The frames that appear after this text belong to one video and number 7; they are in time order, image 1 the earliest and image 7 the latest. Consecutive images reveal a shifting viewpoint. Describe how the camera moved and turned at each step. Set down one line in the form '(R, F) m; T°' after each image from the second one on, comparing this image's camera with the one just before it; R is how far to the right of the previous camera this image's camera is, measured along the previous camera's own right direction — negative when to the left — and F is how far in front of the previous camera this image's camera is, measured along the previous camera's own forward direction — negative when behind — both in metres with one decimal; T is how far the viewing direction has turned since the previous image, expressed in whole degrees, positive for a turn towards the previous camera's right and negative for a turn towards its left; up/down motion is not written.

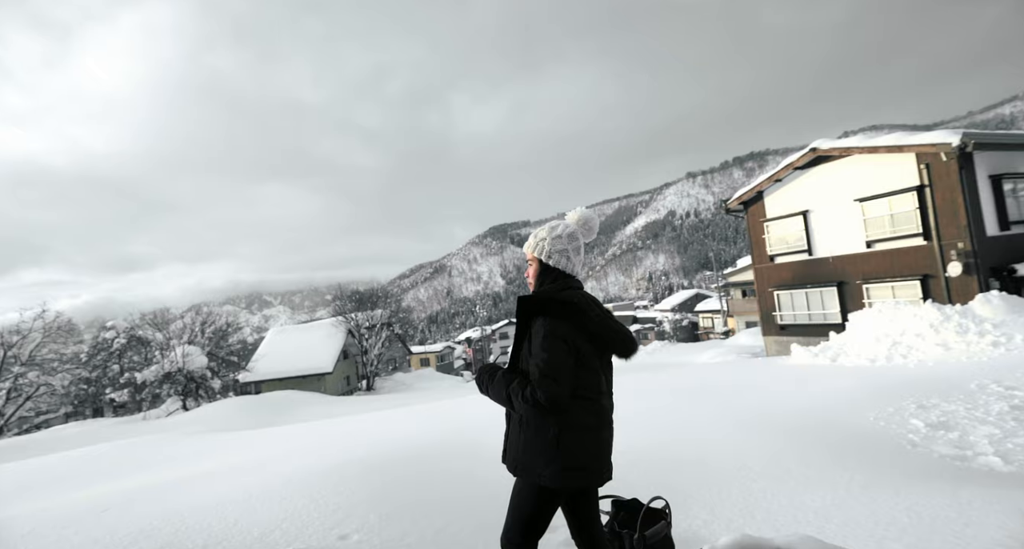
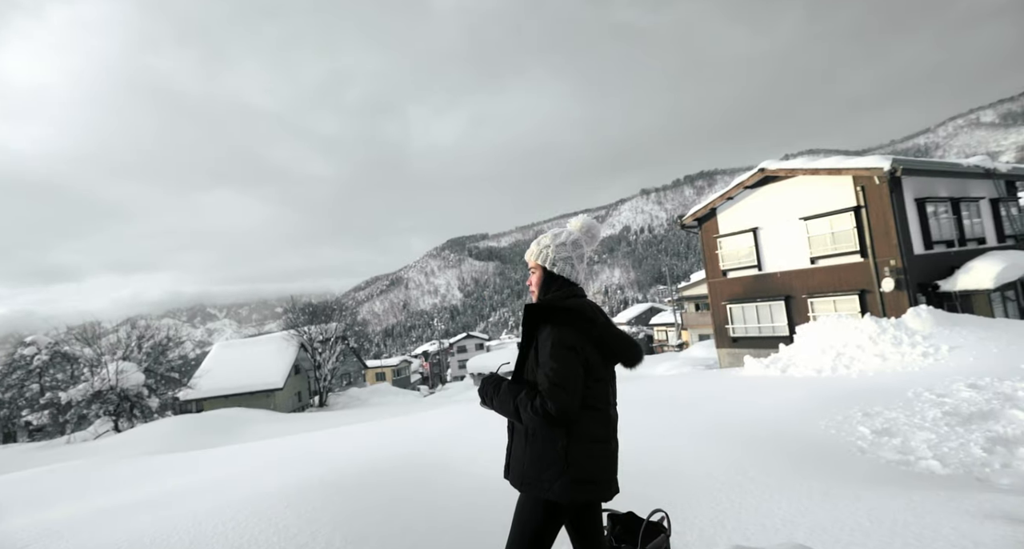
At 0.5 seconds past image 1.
(-0.2, 0.0) m; +5°
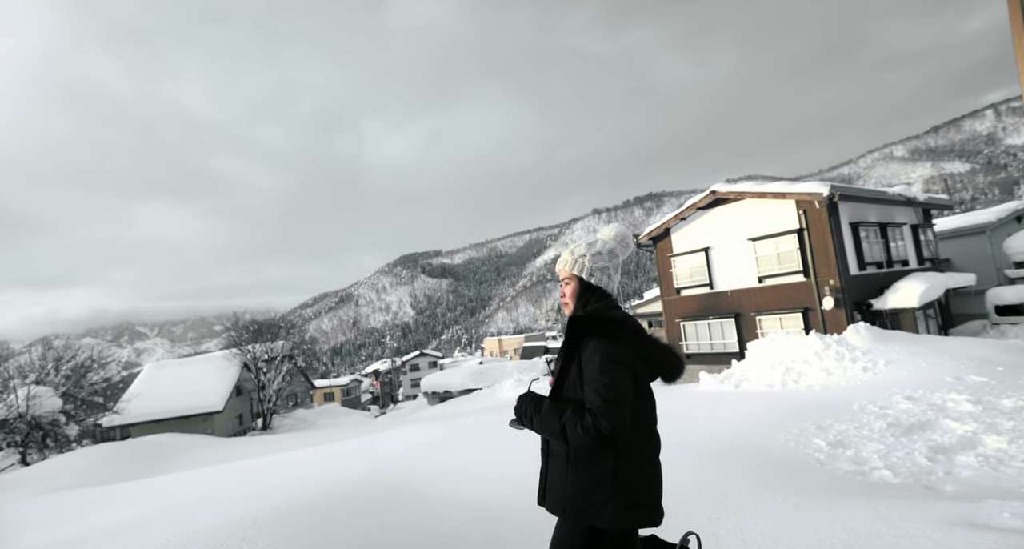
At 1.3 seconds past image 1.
(-0.4, +0.1) m; +7°
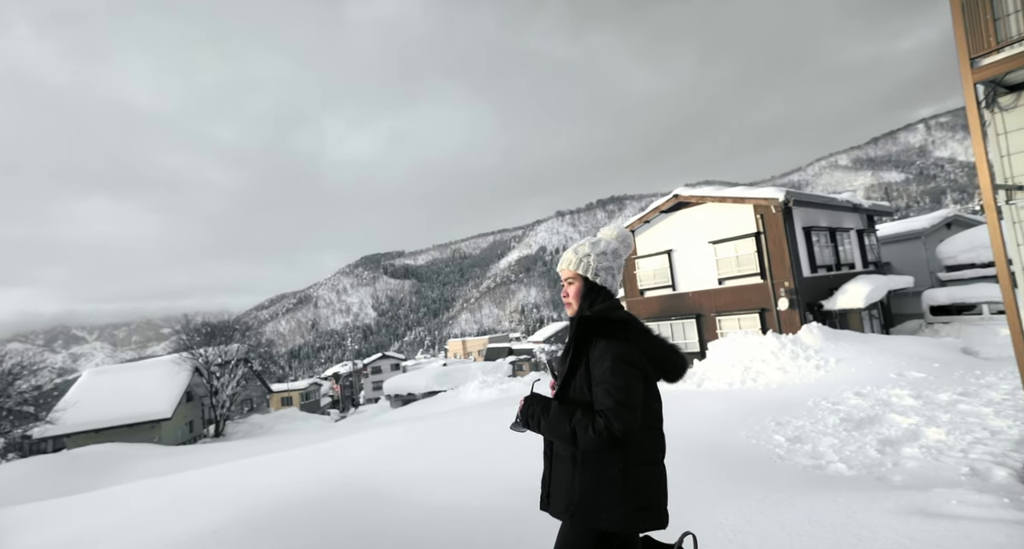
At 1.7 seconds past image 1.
(-0.2, 0.0) m; +5°
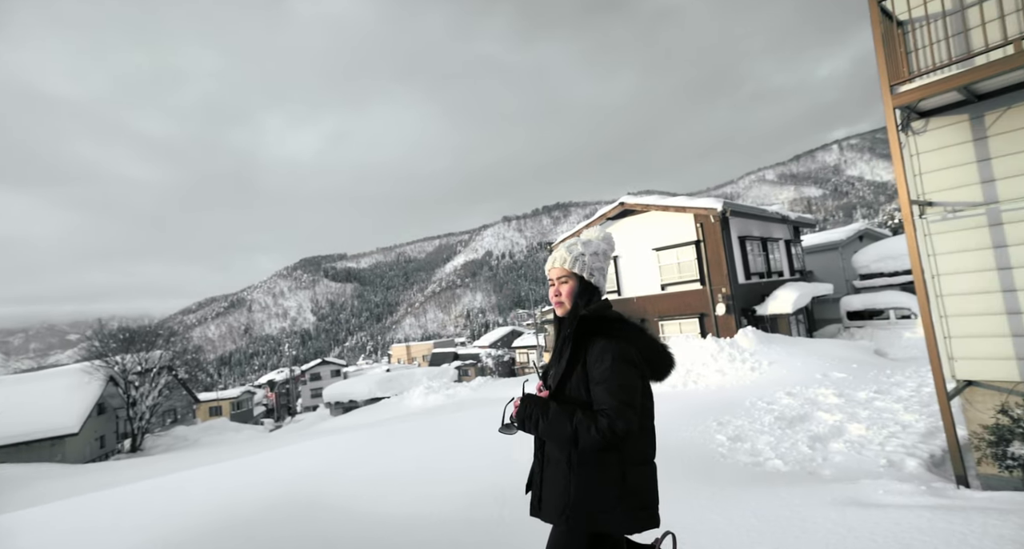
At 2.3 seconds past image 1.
(-0.2, 0.0) m; +7°
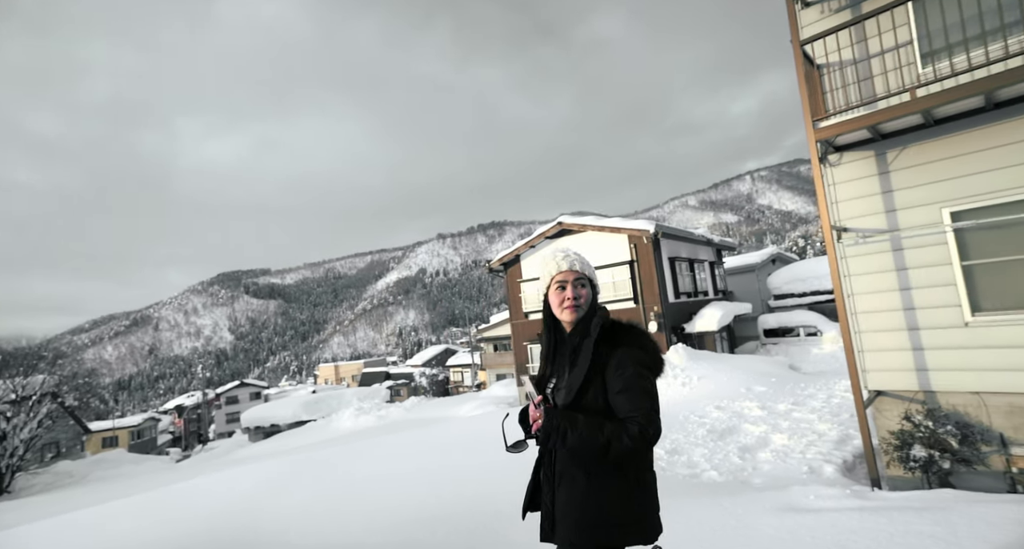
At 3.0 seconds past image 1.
(-0.4, +0.1) m; +9°
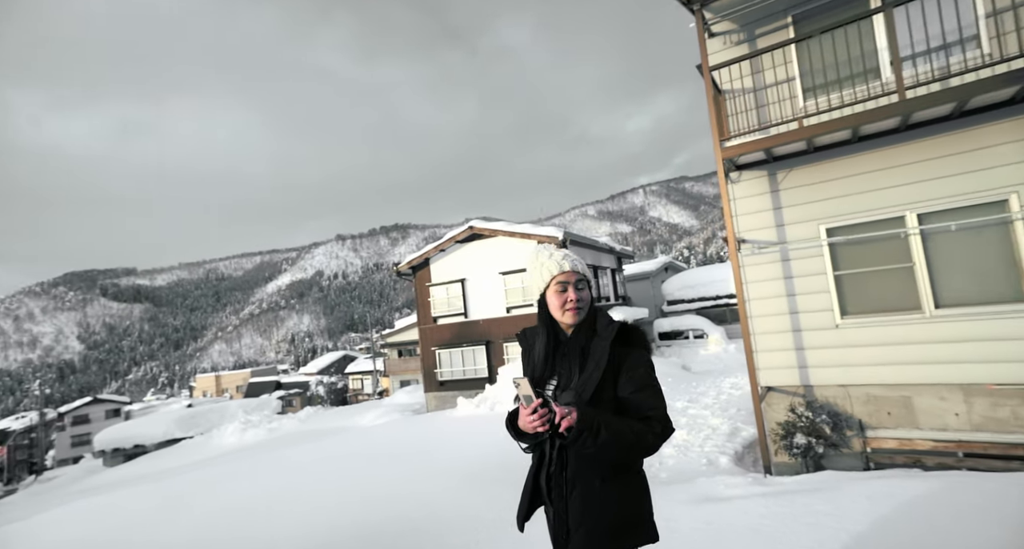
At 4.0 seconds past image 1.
(-0.5, +0.1) m; +13°
